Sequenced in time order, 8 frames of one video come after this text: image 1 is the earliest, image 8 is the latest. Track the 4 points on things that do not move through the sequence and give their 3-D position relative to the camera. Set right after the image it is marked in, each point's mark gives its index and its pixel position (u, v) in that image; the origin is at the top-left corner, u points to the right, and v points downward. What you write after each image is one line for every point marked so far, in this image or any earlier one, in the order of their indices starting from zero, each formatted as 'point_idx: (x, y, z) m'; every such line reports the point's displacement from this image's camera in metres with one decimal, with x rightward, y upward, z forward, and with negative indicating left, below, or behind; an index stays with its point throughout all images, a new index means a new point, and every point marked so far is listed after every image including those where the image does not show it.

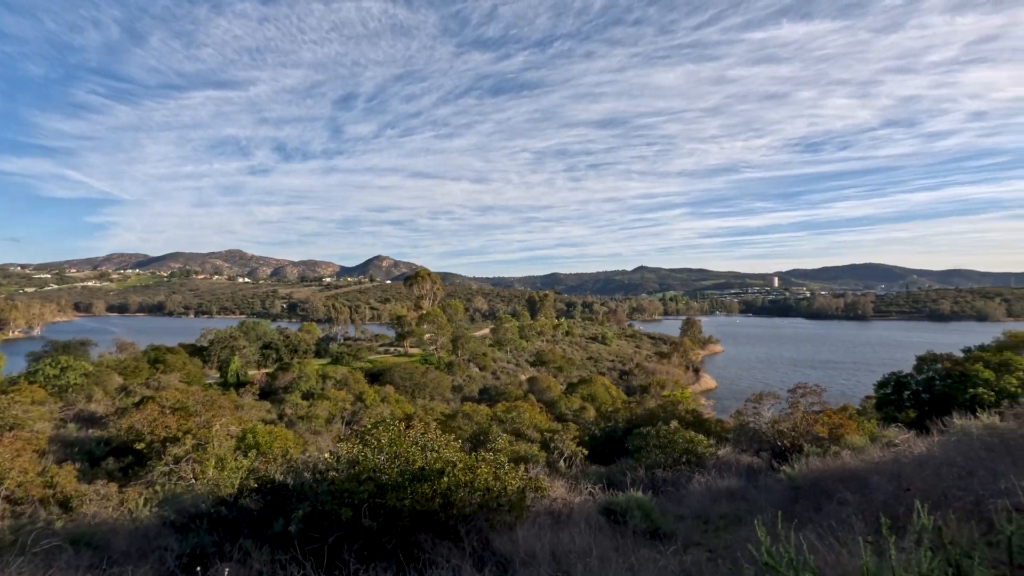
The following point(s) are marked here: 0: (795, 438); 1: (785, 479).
0: (+7.3, -3.9, +14.0) m
1: (+5.1, -3.6, +10.0) m
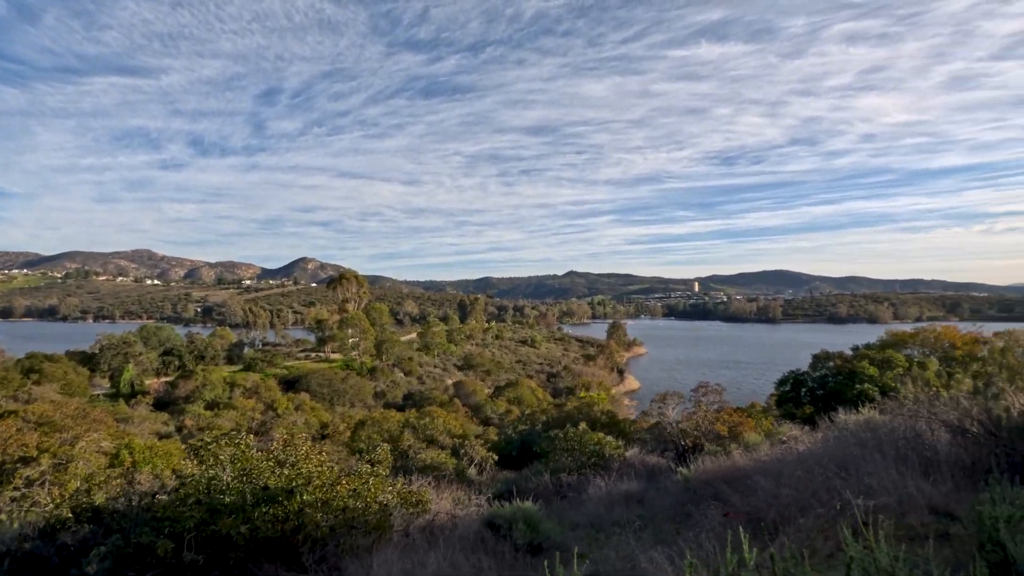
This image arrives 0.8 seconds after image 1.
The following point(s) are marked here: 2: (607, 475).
0: (+4.8, -3.9, +14.1) m
1: (+3.1, -3.5, +9.9) m
2: (+2.2, -4.4, +12.6) m
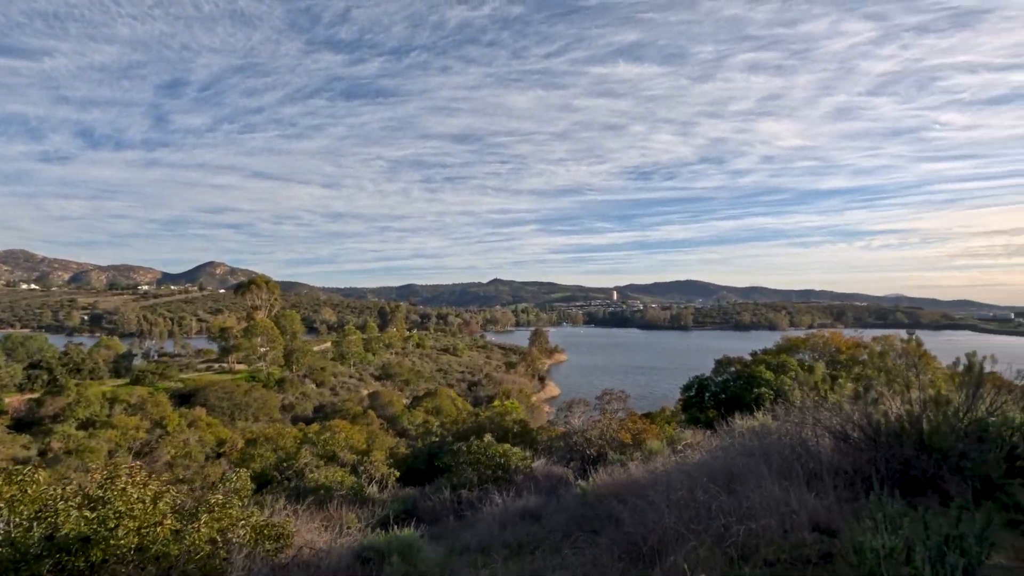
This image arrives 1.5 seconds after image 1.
0: (+2.3, -4.1, +13.8) m
1: (+1.2, -3.6, +9.4) m
2: (-0.1, -4.5, +12.0) m
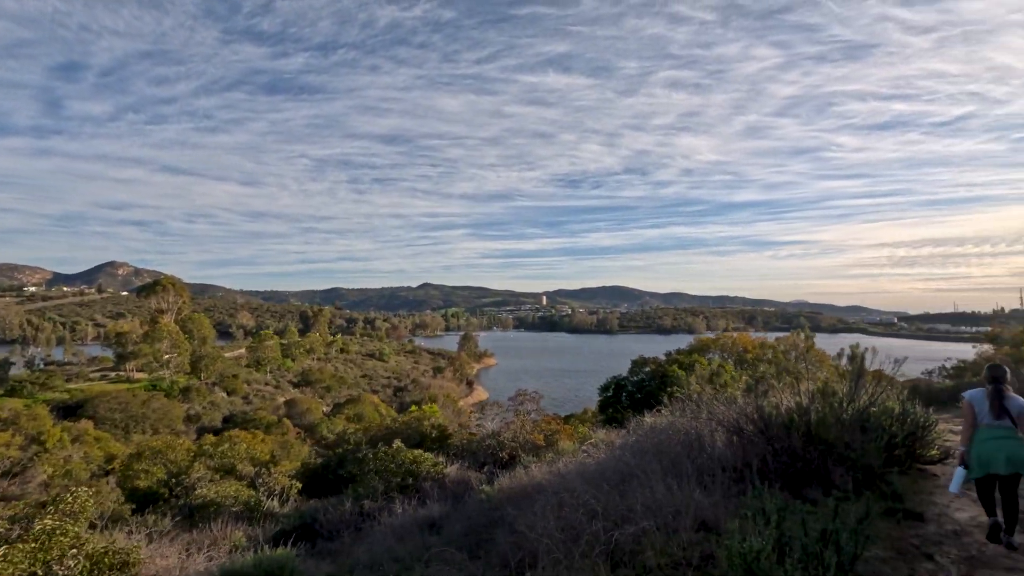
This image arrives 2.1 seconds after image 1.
0: (0.0, -4.0, +13.5) m
1: (-0.5, -3.5, +9.0) m
2: (-2.1, -4.5, +11.3) m
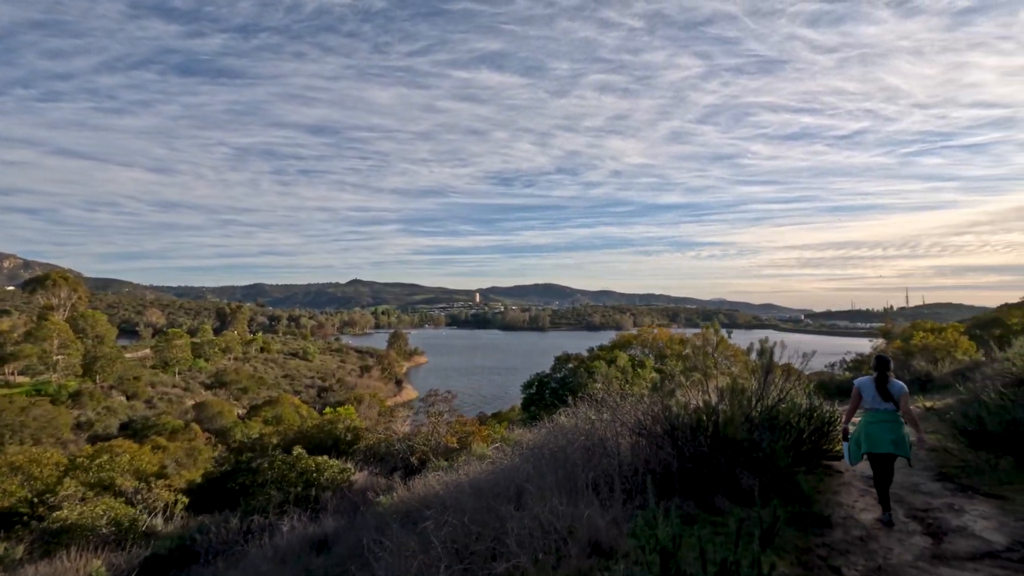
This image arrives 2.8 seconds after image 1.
0: (-2.1, -3.9, +12.6) m
1: (-2.0, -3.4, +8.1) m
2: (-3.9, -4.3, +10.3) m
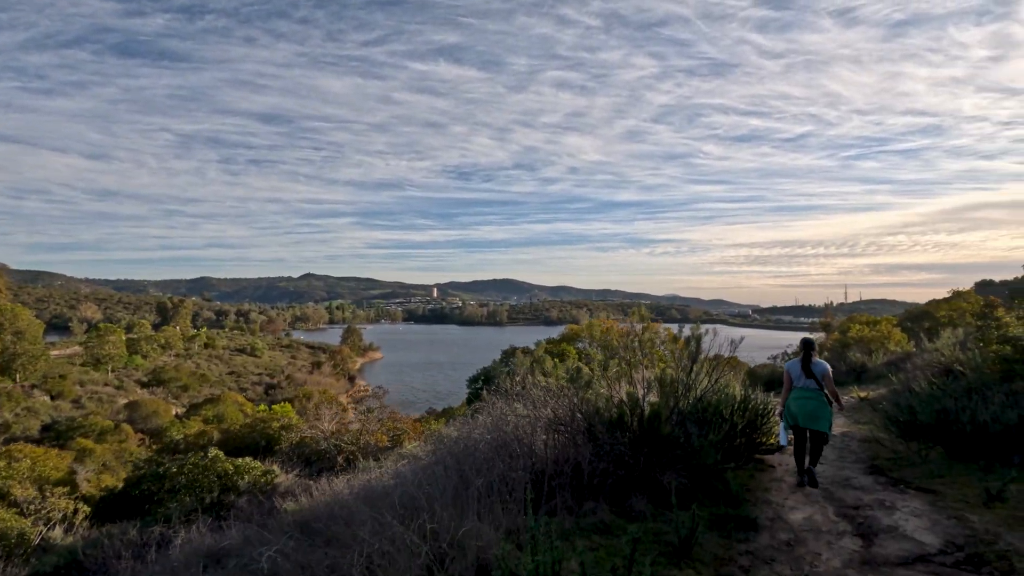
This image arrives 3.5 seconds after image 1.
0: (-3.5, -3.6, +11.8) m
1: (-3.1, -3.1, +7.3) m
2: (-5.1, -4.1, +9.3) m
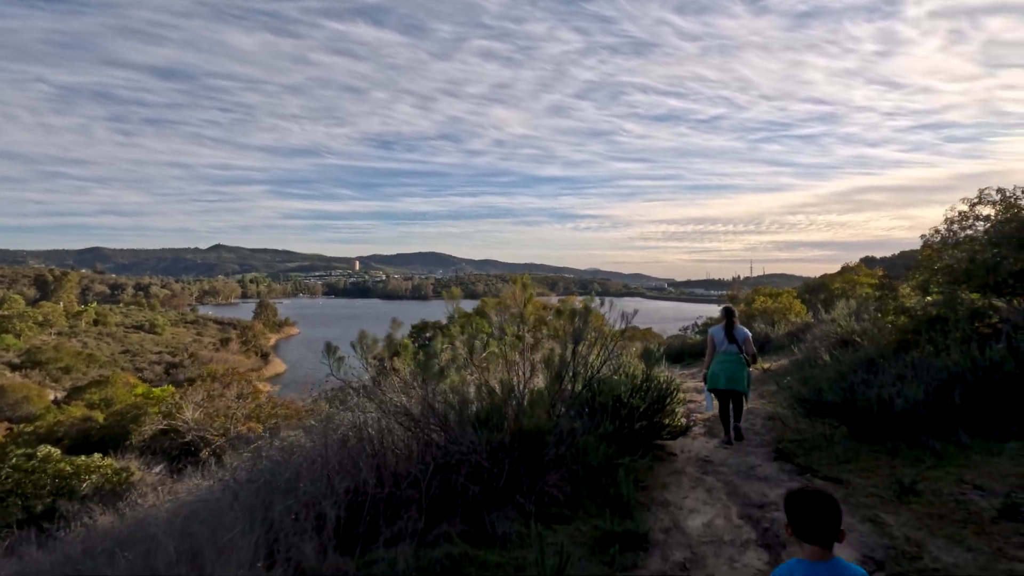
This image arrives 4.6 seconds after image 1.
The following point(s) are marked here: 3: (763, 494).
0: (-5.6, -3.0, +10.3) m
1: (-4.5, -2.7, +5.8) m
2: (-6.8, -3.6, +7.6) m
3: (+2.0, -1.6, +4.2) m
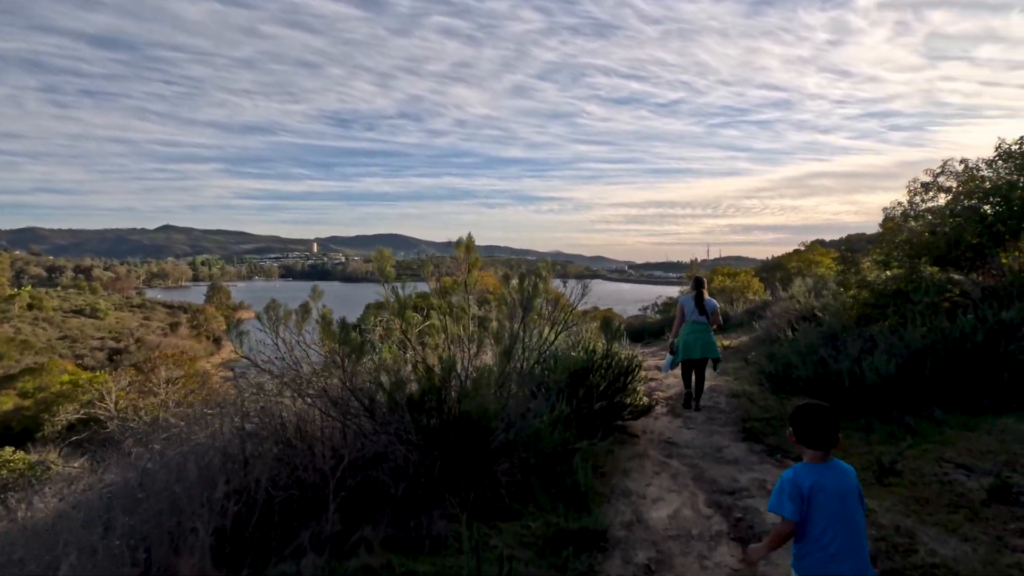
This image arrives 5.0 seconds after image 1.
0: (-6.4, -2.5, +9.4) m
1: (-5.0, -2.5, +5.0) m
2: (-7.5, -3.2, +6.7) m
3: (+1.6, -1.4, +3.8) m
